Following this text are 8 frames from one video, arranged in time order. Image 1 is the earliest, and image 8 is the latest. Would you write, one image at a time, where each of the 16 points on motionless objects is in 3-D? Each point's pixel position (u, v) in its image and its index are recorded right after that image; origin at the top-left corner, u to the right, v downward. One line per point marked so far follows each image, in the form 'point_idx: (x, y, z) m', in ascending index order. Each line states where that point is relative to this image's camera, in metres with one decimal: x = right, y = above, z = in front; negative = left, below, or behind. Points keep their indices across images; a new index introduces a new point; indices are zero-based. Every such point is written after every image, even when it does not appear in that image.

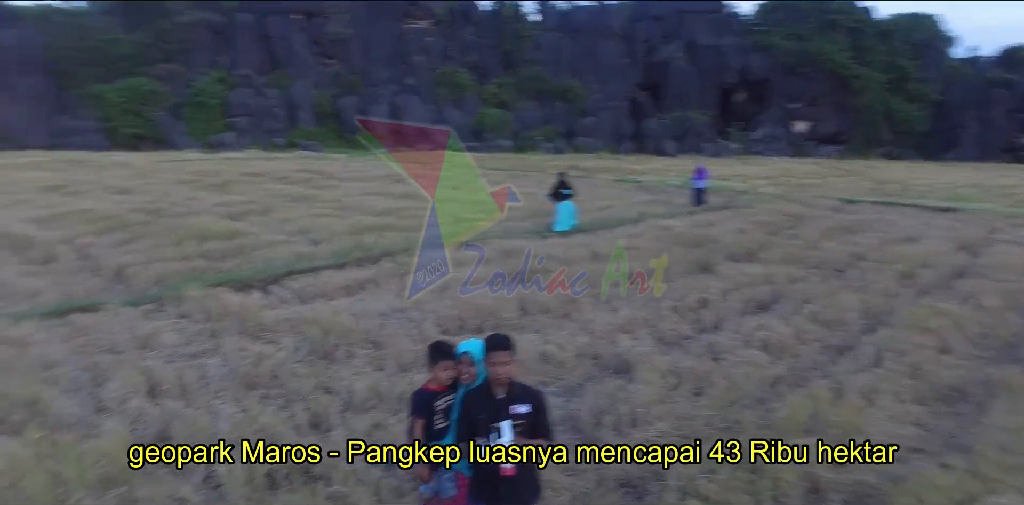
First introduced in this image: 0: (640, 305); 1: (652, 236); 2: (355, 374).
0: (+0.8, -0.3, +4.9) m
1: (+1.4, +0.2, +7.9) m
2: (-0.7, -0.5, +3.5) m
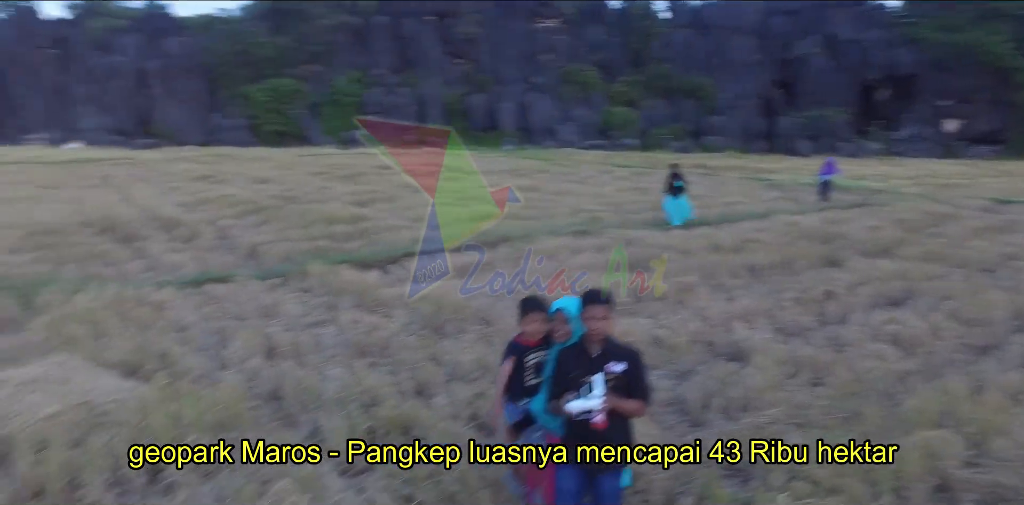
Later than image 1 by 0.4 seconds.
0: (+1.5, -0.3, +4.7) m
1: (+2.5, +0.2, +7.5) m
2: (-0.2, -0.4, +3.6) m
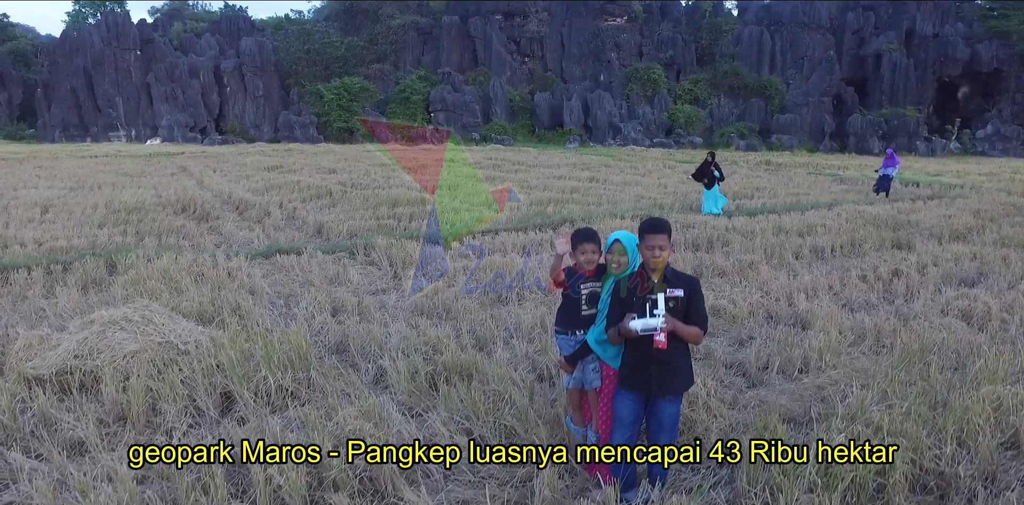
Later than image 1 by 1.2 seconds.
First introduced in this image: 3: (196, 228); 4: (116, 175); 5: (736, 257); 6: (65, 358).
0: (+1.8, -0.1, +4.6) m
1: (+3.1, +0.3, +7.3) m
2: (+0.1, -0.3, +3.6) m
3: (-2.7, +0.2, +6.8) m
4: (-6.8, +1.3, +13.7) m
5: (+1.4, 0.0, +5.1) m
6: (-1.5, -0.3, +2.6) m
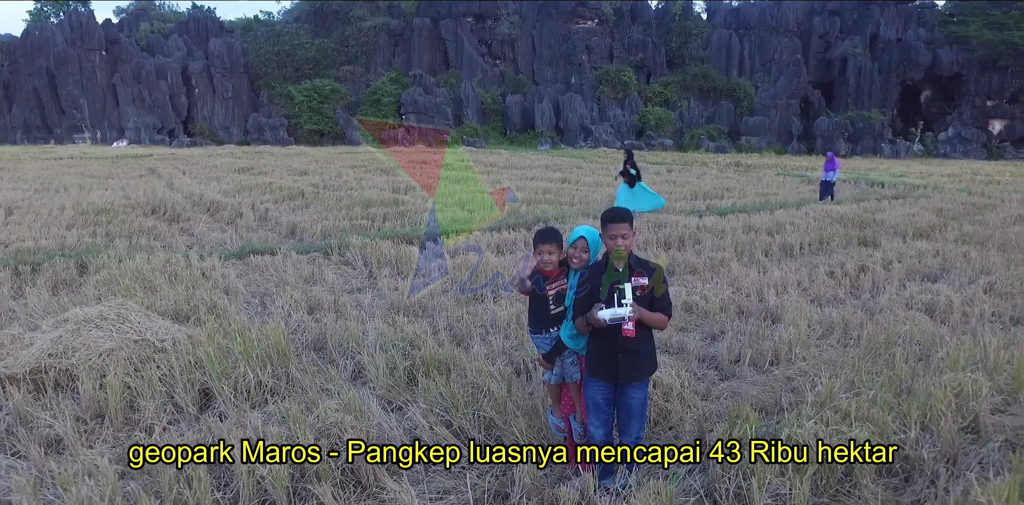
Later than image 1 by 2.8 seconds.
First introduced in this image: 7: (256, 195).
0: (+1.7, -0.1, +4.7) m
1: (+2.8, +0.3, +7.5) m
2: (-0.1, -0.3, +3.7) m
3: (-3.0, +0.2, +6.7) m
4: (-7.3, +1.3, +13.5) m
5: (+1.3, 0.0, +5.2) m
6: (-1.5, -0.3, +2.6) m
7: (-3.2, +0.7, +10.0) m
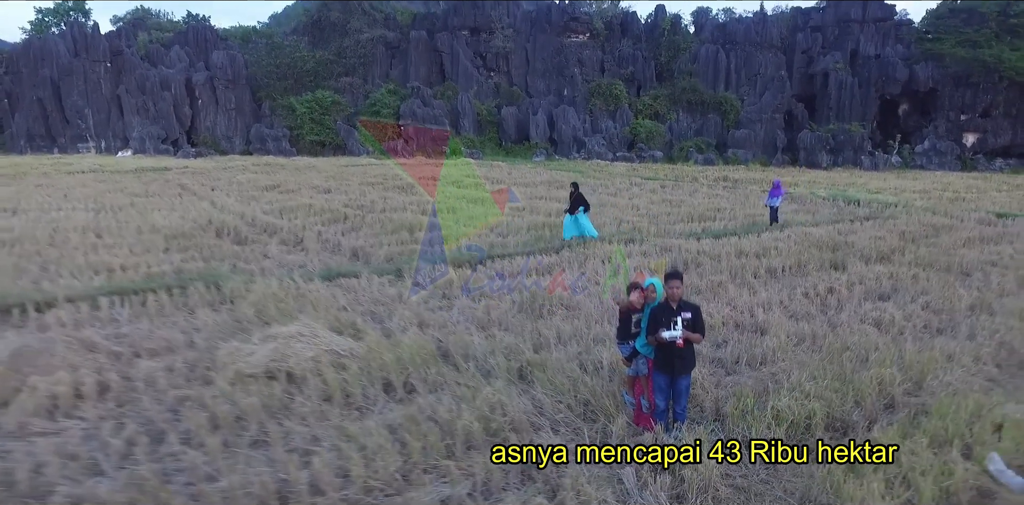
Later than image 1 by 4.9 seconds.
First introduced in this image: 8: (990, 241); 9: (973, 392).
0: (+2.0, -0.3, +6.0) m
1: (+3.1, +0.1, +8.8) m
2: (+0.3, -0.4, +4.9) m
3: (-2.7, 0.0, +7.9) m
4: (-7.1, +1.0, +14.6) m
5: (+1.6, -0.2, +6.5) m
6: (-1.2, -0.5, +3.8) m
7: (-3.0, +0.5, +11.2) m
8: (+5.6, +0.1, +9.2) m
9: (+2.1, -0.6, +3.5) m
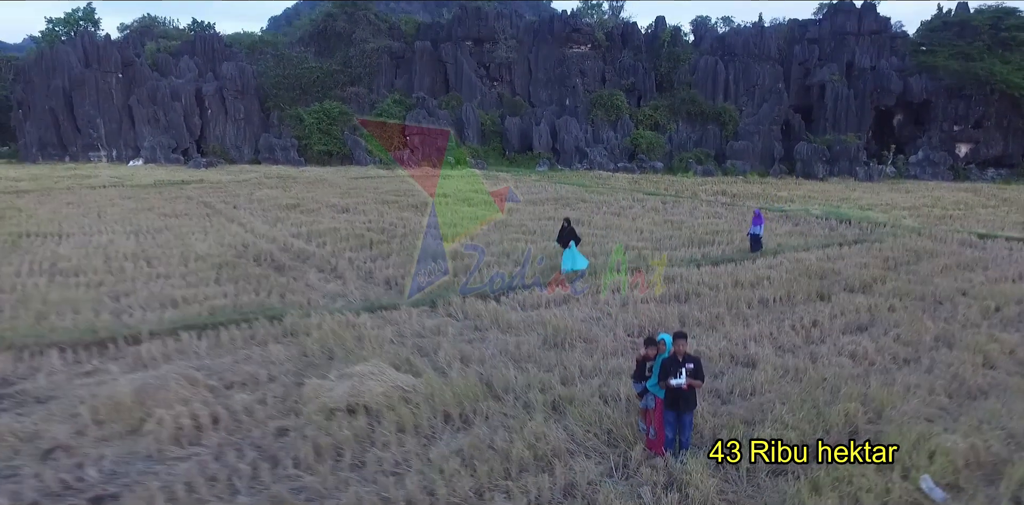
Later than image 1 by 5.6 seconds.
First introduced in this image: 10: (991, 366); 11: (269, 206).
0: (+2.2, -0.6, +6.8) m
1: (+3.3, -0.2, +9.6) m
2: (+0.5, -0.8, +5.7) m
3: (-2.5, -0.3, +8.8) m
4: (-6.9, +0.7, +15.4) m
5: (+1.8, -0.5, +7.3) m
6: (-1.0, -0.8, +4.6) m
7: (-2.8, +0.2, +12.0) m
8: (+5.8, -0.2, +10.0) m
9: (+2.3, -0.9, +4.4) m
10: (+3.5, -0.8, +5.8) m
11: (-5.4, +1.0, +17.4) m
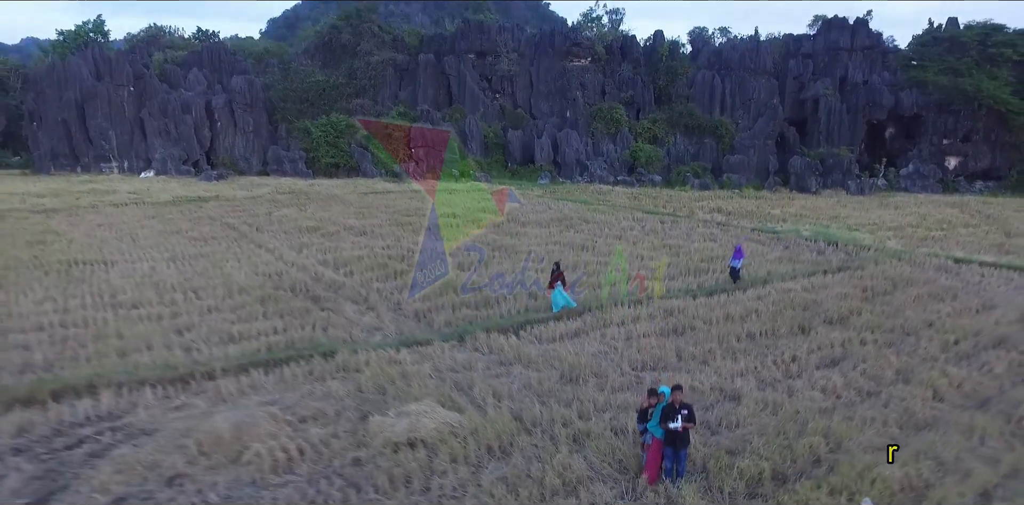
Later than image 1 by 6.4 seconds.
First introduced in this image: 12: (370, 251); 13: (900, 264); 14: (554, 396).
0: (+2.4, -1.1, +7.9) m
1: (+3.5, -0.6, +10.7) m
2: (+0.7, -1.2, +6.8) m
3: (-2.3, -0.8, +9.8) m
4: (-6.8, +0.3, +16.5) m
5: (+2.0, -1.0, +8.4) m
6: (-0.8, -1.3, +5.7) m
7: (-2.6, -0.3, +13.1) m
8: (+6.0, -0.6, +11.1) m
9: (+2.5, -1.4, +5.4) m
10: (+3.7, -1.3, +6.8) m
11: (-5.2, +0.6, +18.5) m
12: (-2.6, 0.0, +14.9) m
13: (+7.0, -0.2, +14.2) m
14: (+0.4, -1.2, +6.7) m
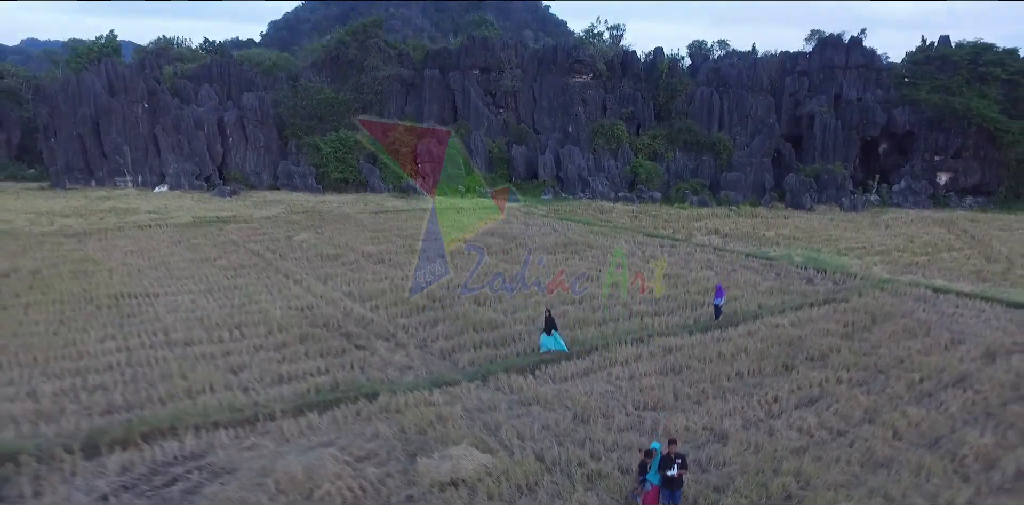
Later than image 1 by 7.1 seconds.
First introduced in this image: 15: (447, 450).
0: (+2.6, -1.7, +9.1) m
1: (+3.7, -1.2, +11.8) m
2: (+0.9, -1.8, +8.0) m
3: (-2.1, -1.4, +11.0) m
4: (-6.5, -0.4, +17.6) m
5: (+2.2, -1.6, +9.5) m
6: (-0.5, -1.9, +6.8) m
7: (-2.4, -0.9, +14.2) m
8: (+6.2, -1.3, +12.3) m
9: (+2.7, -2.0, +6.6) m
10: (+3.9, -1.9, +8.0) m
11: (-5.0, -0.1, +19.6) m
12: (-2.4, -0.6, +16.1) m
13: (+7.2, -0.8, +15.4) m
14: (+0.6, -1.8, +7.9) m
15: (-0.6, -1.8, +7.3) m
